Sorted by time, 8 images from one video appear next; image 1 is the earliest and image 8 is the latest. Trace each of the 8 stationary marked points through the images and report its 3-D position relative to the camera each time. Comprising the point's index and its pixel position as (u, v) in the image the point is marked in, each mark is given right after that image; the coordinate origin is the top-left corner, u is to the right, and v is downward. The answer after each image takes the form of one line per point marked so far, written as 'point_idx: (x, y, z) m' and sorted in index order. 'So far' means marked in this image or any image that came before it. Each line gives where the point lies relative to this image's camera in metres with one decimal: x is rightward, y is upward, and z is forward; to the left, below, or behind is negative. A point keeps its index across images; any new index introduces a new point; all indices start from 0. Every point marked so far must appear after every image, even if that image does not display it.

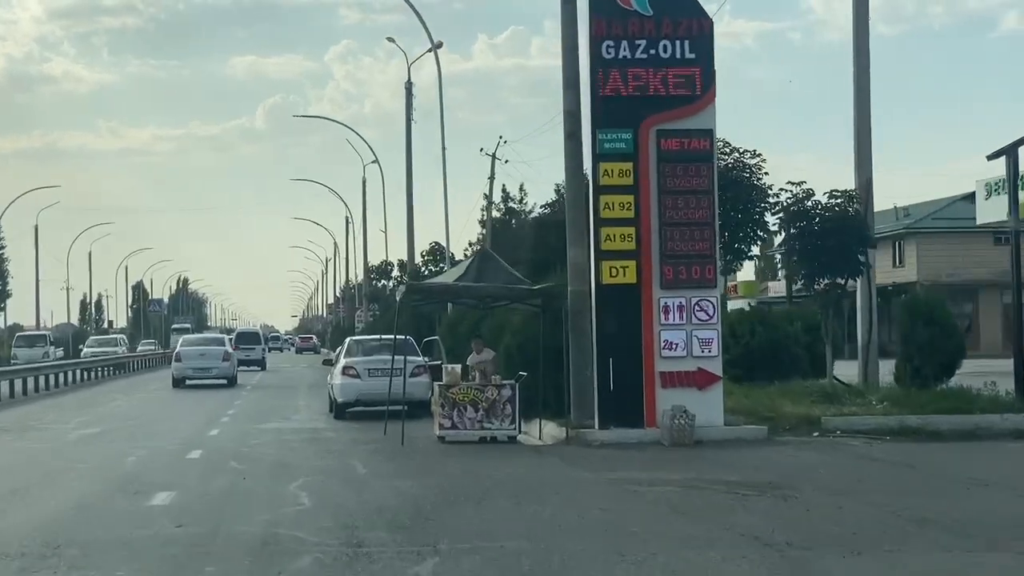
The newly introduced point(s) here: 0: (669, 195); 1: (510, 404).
0: (+2.0, +1.2, +19.4) m
1: (0.0, -1.5, +19.8) m
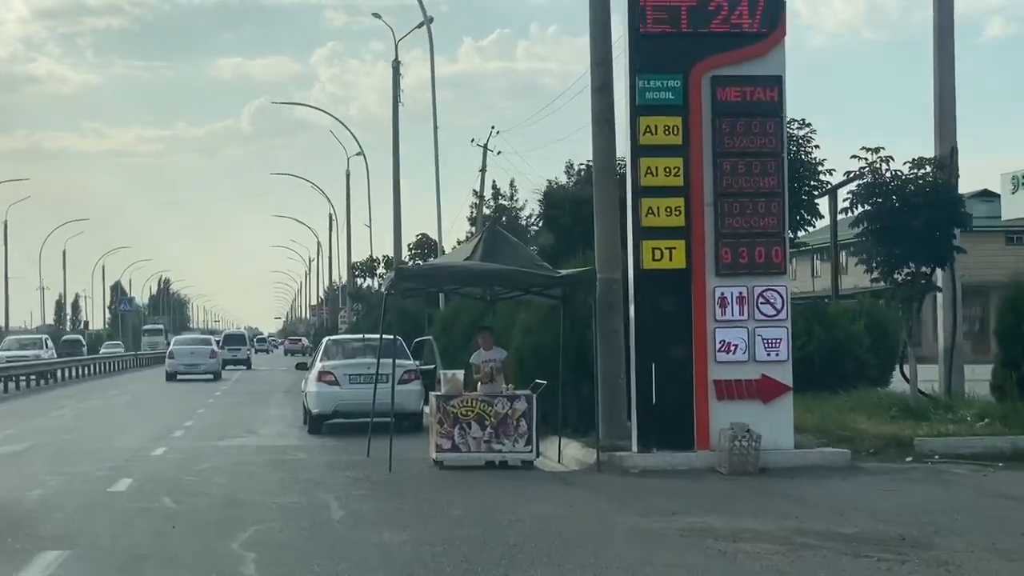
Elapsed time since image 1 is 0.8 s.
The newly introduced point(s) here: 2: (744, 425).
0: (+2.2, +1.3, +15.5) m
1: (+0.2, -1.4, +15.8) m
2: (+2.3, -1.4, +15.1) m
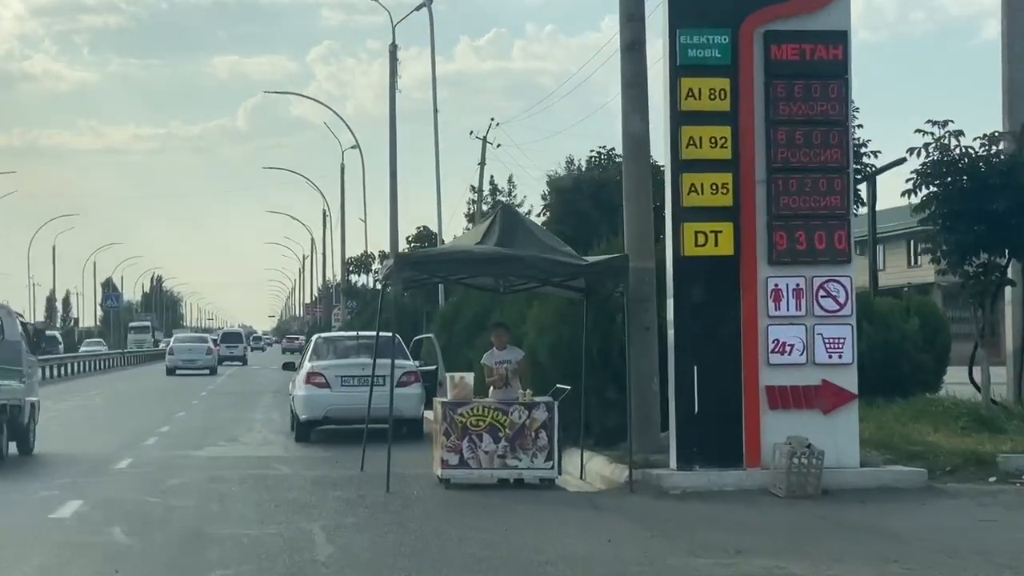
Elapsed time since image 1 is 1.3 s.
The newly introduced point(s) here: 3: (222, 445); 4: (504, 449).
0: (+2.4, +1.4, +13.2) m
1: (+0.3, -1.3, +13.5) m
2: (+2.5, -1.3, +12.9) m
3: (-3.7, -2.0, +19.2) m
4: (-0.1, -1.5, +13.5) m
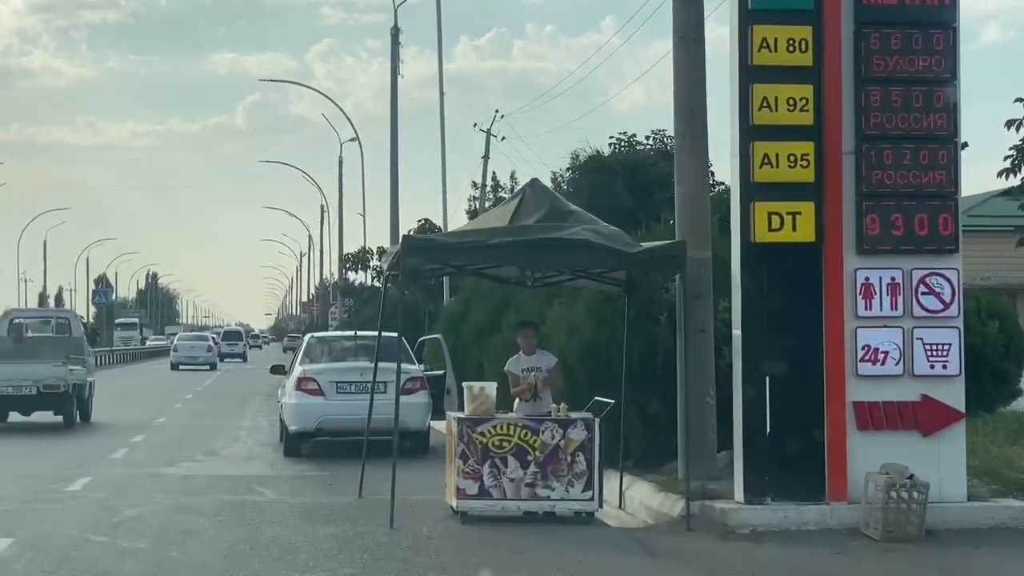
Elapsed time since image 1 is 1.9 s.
0: (+2.6, +1.5, +10.9) m
1: (+0.6, -1.2, +11.2) m
2: (+2.7, -1.3, +10.5) m
3: (-3.5, -1.9, +16.8) m
4: (+0.2, -1.4, +11.1) m
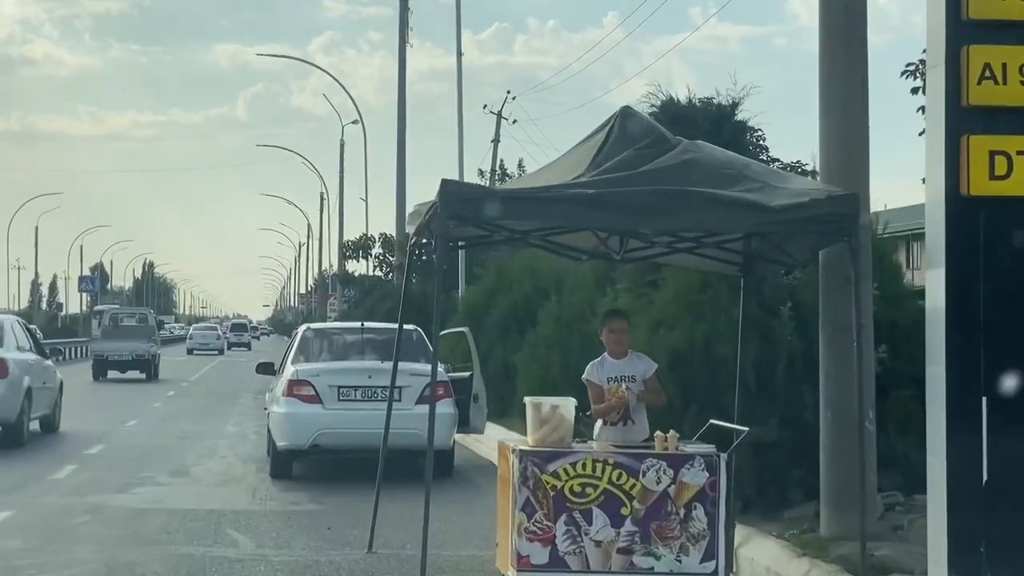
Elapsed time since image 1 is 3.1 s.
0: (+3.1, +1.6, +7.3) m
1: (+1.0, -1.1, +7.6) m
2: (+3.2, -1.2, +6.9) m
3: (-3.1, -1.7, +13.2) m
4: (+0.6, -1.3, +7.5) m
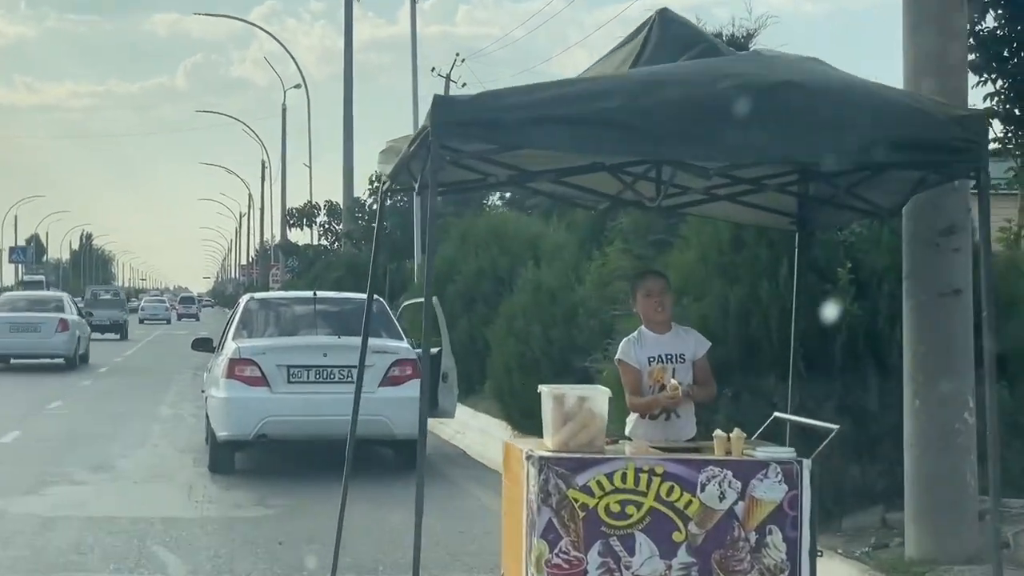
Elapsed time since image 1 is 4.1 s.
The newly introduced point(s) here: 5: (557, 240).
0: (+3.2, +1.8, +5.4) m
1: (+1.1, -0.9, +5.7) m
2: (+3.3, -1.0, +5.1) m
3: (-3.3, -1.5, +11.2) m
4: (+0.7, -1.1, +5.7) m
5: (+0.4, +0.5, +14.9) m
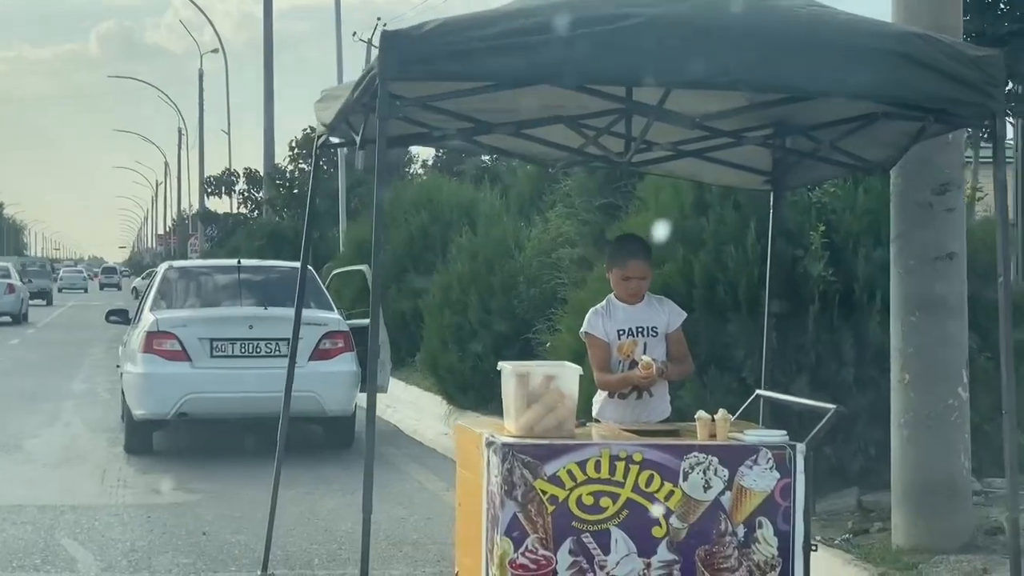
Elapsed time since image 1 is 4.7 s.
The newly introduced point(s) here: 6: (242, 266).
0: (+3.0, +1.9, +4.9) m
1: (+0.9, -0.8, +5.1) m
2: (+3.2, -0.9, +4.7) m
3: (-3.7, -1.2, +10.4) m
4: (+0.5, -1.0, +5.0) m
5: (-0.2, +0.8, +14.2) m
6: (-2.1, +0.2, +11.6) m
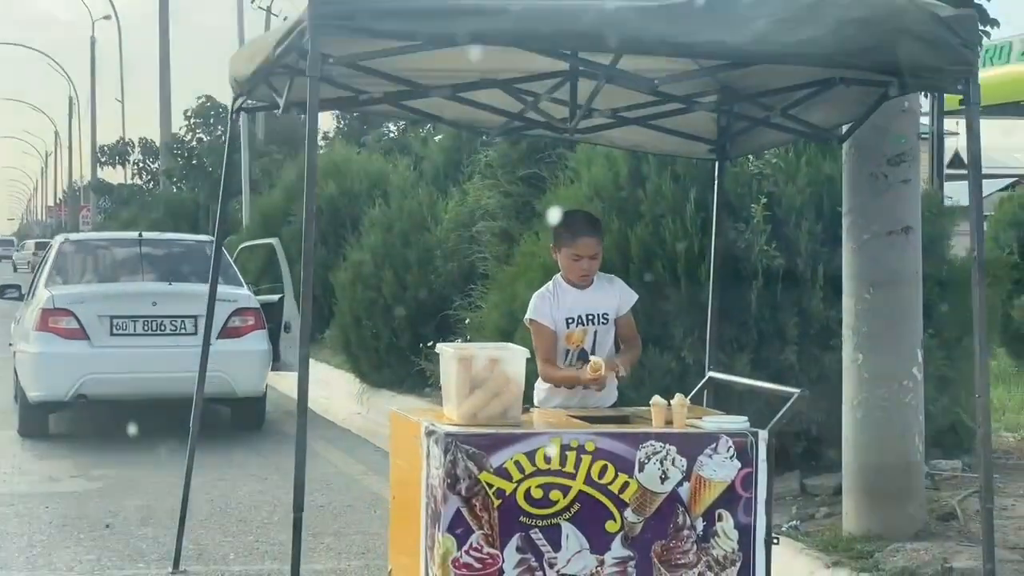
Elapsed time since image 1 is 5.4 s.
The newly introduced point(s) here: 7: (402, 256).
0: (+2.9, +2.0, +4.7) m
1: (+0.7, -0.7, +4.8) m
2: (+3.0, -0.8, +4.5) m
3: (-4.2, -1.1, +9.7) m
4: (+0.3, -0.9, +4.7) m
5: (-1.0, +1.0, +13.7) m
6: (-2.7, +0.4, +11.0) m
7: (-0.9, +0.3, +12.1) m
